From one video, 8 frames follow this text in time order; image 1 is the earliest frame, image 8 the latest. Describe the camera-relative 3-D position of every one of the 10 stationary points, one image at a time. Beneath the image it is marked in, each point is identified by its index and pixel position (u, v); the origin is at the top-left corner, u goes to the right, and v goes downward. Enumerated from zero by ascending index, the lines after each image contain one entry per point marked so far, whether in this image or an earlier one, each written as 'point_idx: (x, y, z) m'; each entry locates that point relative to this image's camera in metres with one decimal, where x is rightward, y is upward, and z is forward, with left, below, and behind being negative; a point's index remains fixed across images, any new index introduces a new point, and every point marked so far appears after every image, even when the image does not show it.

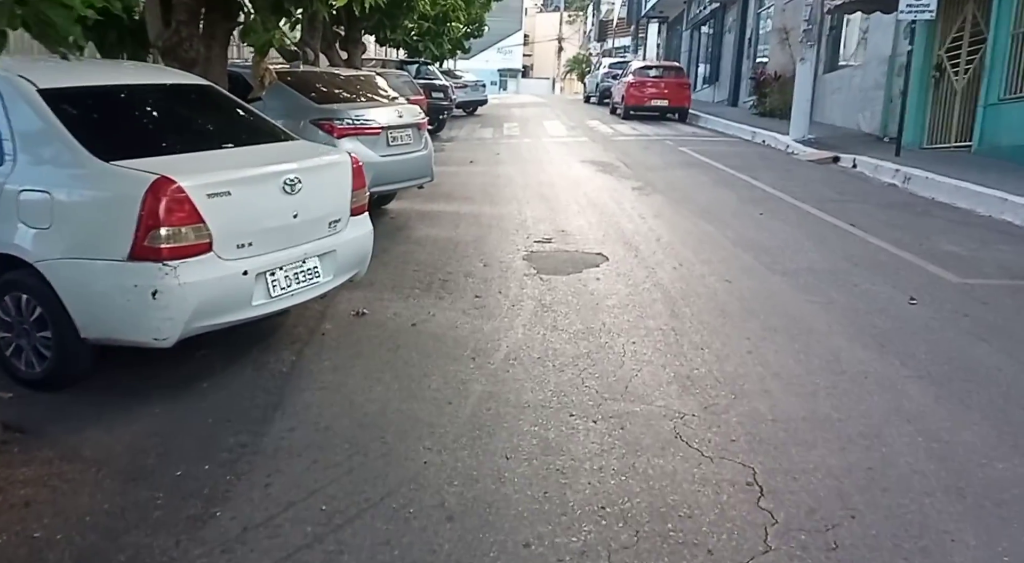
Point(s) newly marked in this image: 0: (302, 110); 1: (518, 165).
0: (-2.0, +1.7, +8.3) m
1: (+0.1, +1.8, +13.7) m
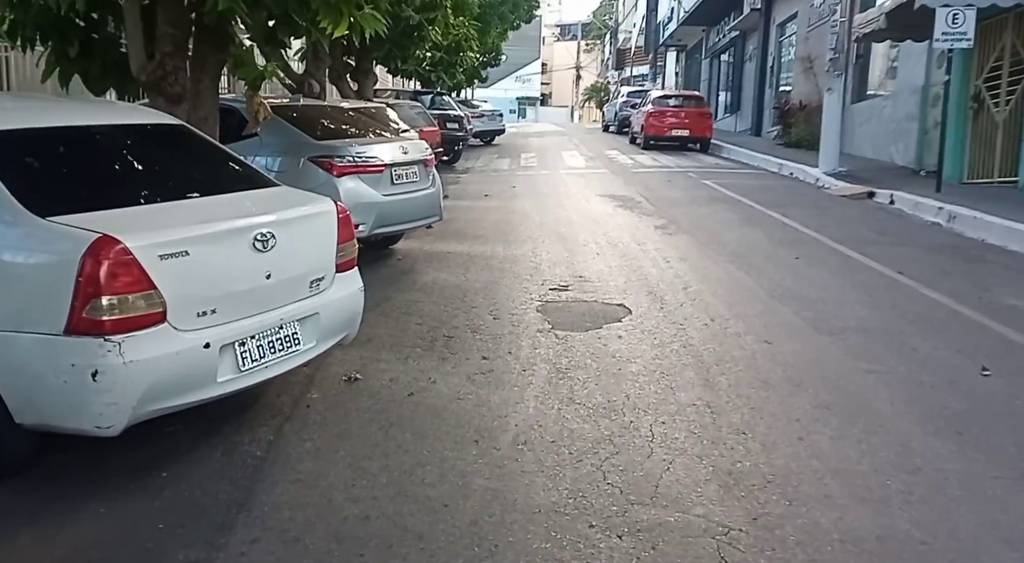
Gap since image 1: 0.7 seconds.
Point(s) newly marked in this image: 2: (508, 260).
0: (-1.9, +1.2, +7.8) m
1: (+0.3, +1.2, +13.1) m
2: (-0.1, +0.2, +8.7) m
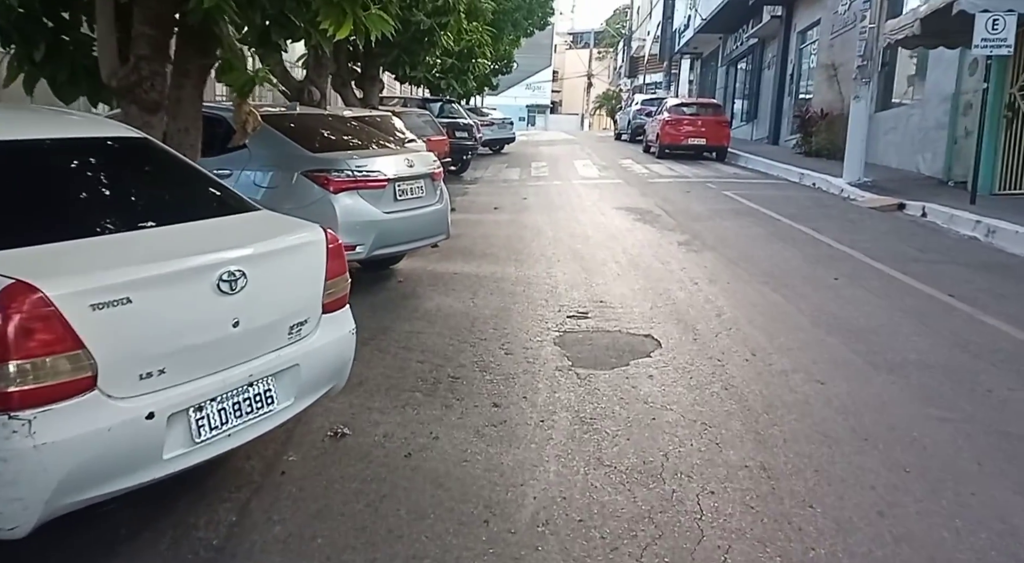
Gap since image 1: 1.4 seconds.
0: (-1.8, +1.0, +7.1) m
1: (+0.5, +1.0, +12.4) m
2: (+0.1, 0.0, +8.0) m
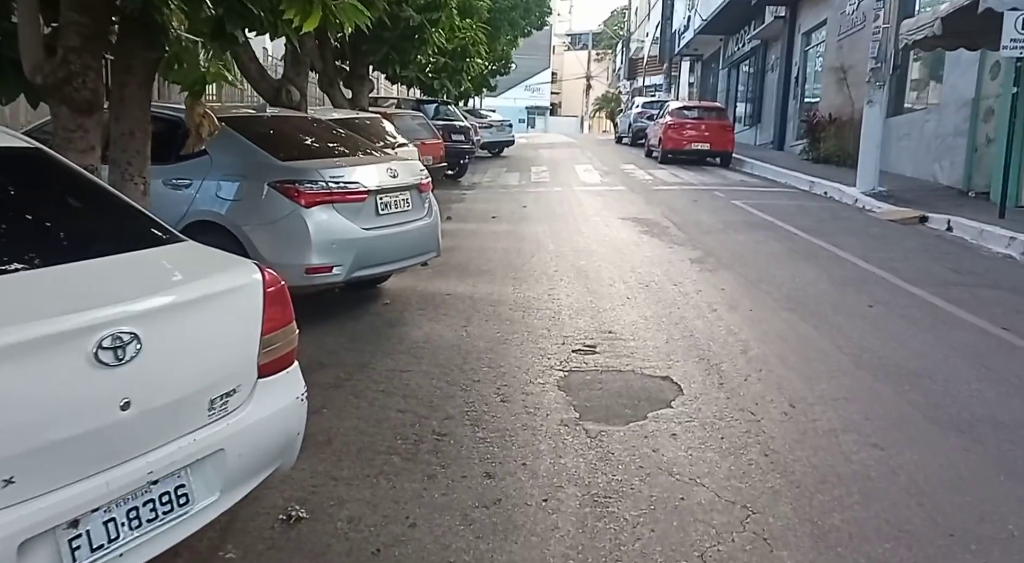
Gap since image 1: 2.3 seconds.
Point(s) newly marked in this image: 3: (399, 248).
0: (-1.8, +0.8, +6.3) m
1: (+0.5, +0.8, +11.5) m
2: (0.0, -0.2, +7.2) m
3: (-0.9, +0.3, +6.7) m
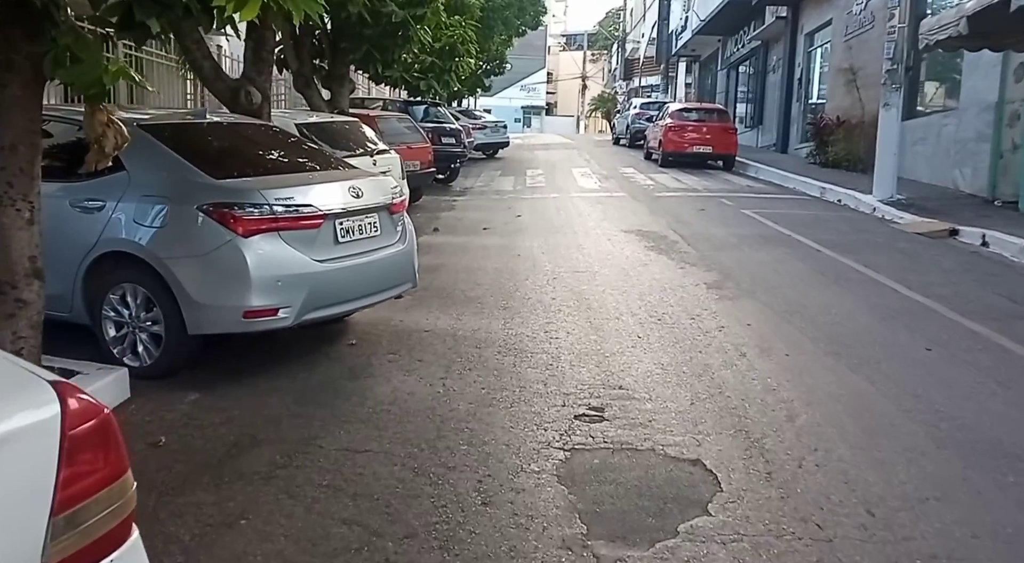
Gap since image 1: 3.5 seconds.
0: (-1.9, +0.6, +5.1) m
1: (+0.4, +0.5, +10.4) m
2: (0.0, -0.4, +6.0) m
3: (-0.9, 0.0, +5.5) m
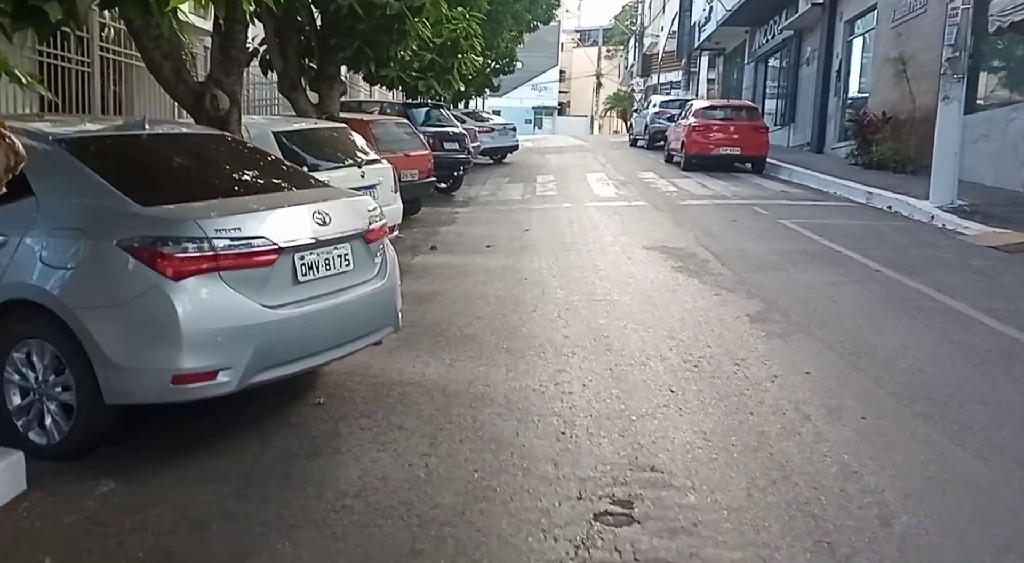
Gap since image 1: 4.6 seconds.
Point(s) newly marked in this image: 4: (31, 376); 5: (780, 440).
0: (-1.9, +0.3, +4.0) m
1: (+0.4, +0.3, +9.2) m
2: (0.0, -0.7, +4.9) m
3: (-0.9, -0.3, +4.4) m
4: (-2.5, -0.5, +4.5) m
5: (+1.3, -0.8, +4.2) m
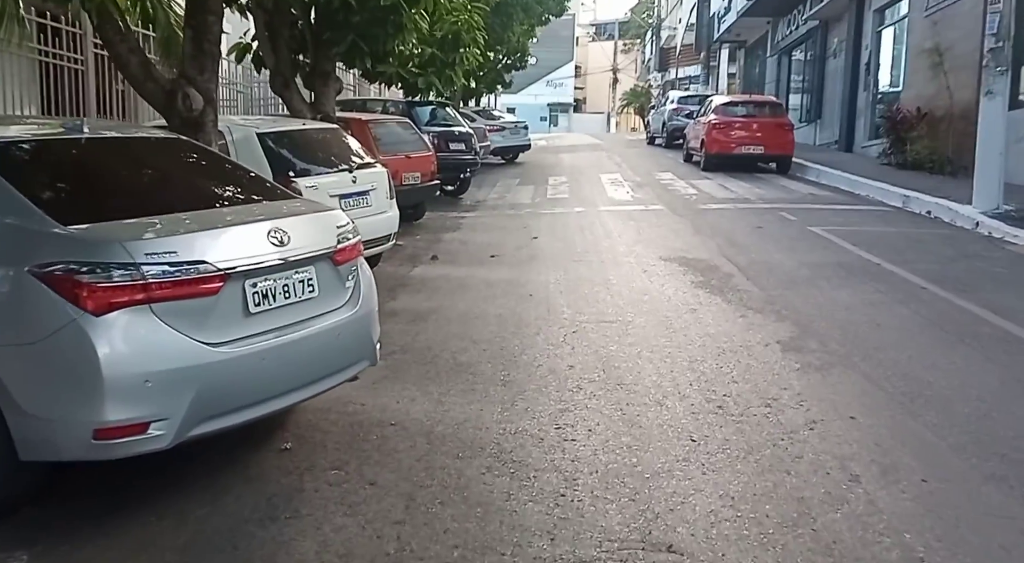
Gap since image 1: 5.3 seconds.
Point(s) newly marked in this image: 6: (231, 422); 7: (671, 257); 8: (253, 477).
0: (-1.9, +0.1, +3.3) m
1: (+0.5, +0.2, +8.5) m
2: (-0.1, -0.8, +4.2) m
3: (-1.0, -0.4, +3.8) m
4: (-2.5, -0.6, +3.8) m
5: (+1.2, -0.9, +3.5) m
6: (-1.2, -0.6, +3.5) m
7: (+1.6, +0.3, +8.9) m
8: (-1.1, -0.9, +4.0) m
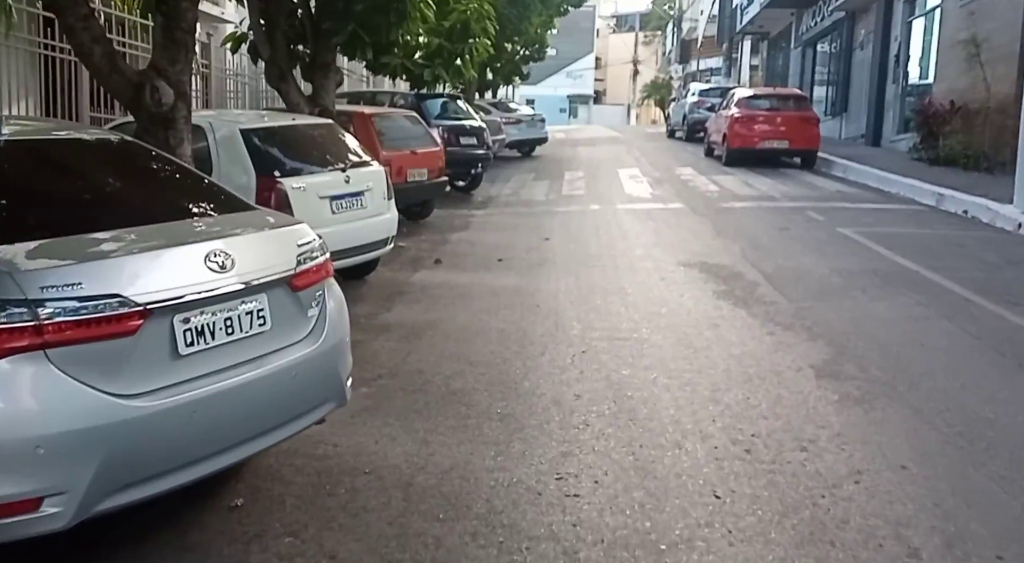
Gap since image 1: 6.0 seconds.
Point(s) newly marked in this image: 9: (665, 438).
0: (-2.0, 0.0, +2.7) m
1: (+0.6, +0.1, +7.9) m
2: (-0.1, -0.9, +3.5) m
3: (-1.0, -0.5, +3.1) m
4: (-2.6, -0.7, +3.2) m
5: (+1.2, -1.1, +2.8) m
6: (-1.2, -0.7, +2.9) m
7: (+1.7, +0.2, +8.2) m
8: (-1.2, -1.0, +3.4) m
9: (+0.8, -0.7, +4.3) m
